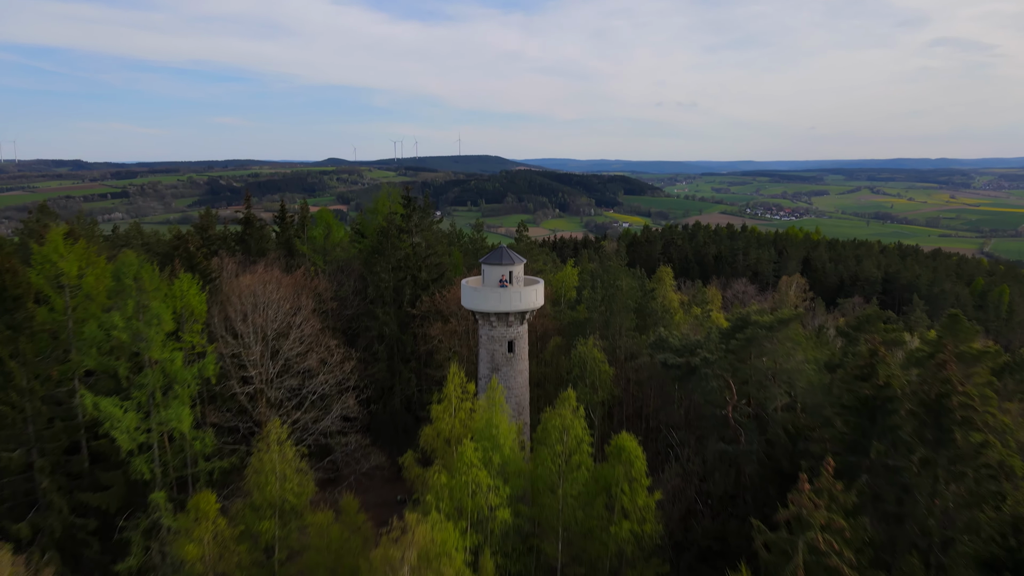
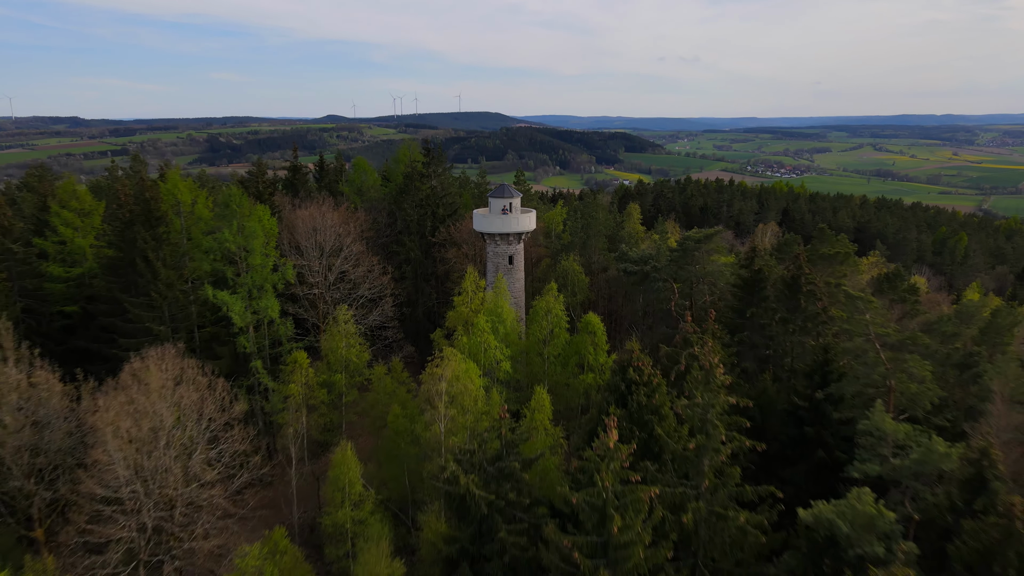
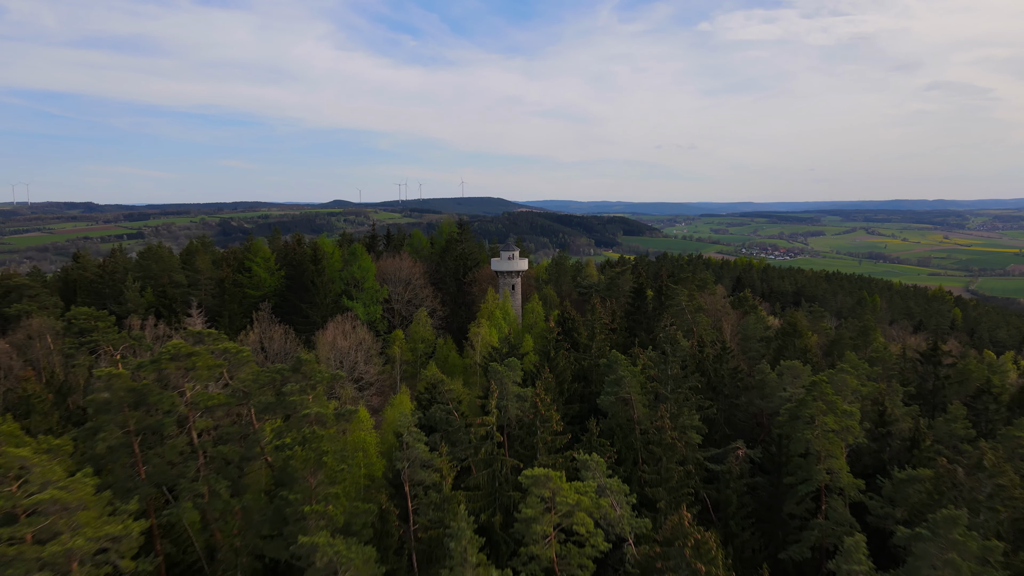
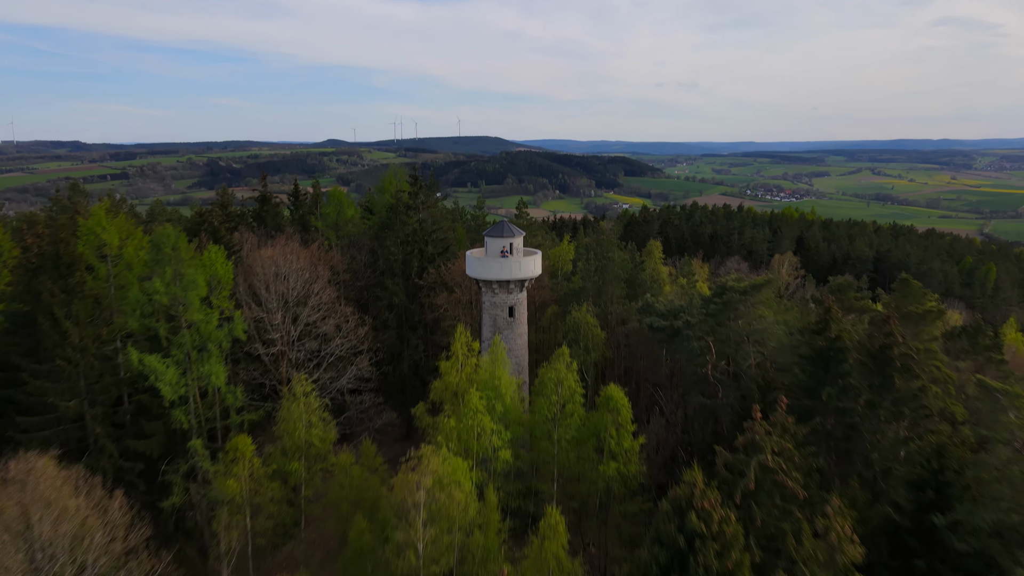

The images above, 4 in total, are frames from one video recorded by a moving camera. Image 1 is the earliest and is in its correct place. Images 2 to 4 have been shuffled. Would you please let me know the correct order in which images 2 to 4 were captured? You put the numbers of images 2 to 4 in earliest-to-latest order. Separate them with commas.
4, 2, 3
